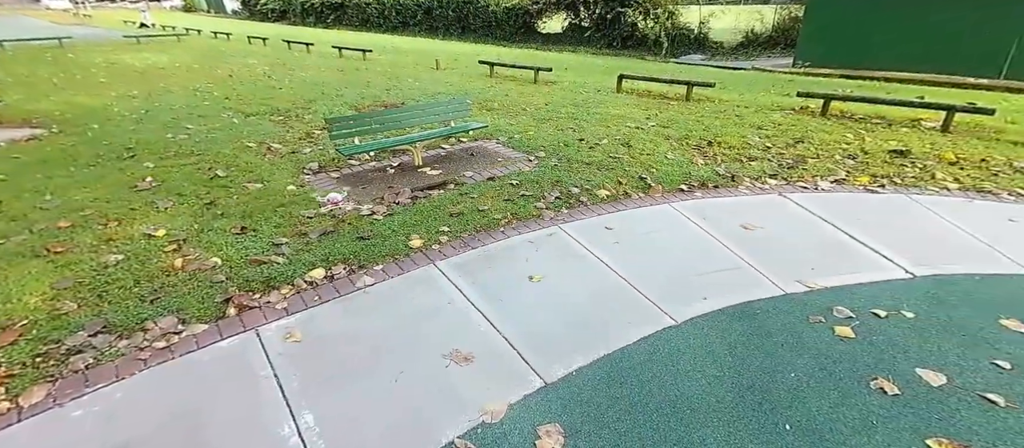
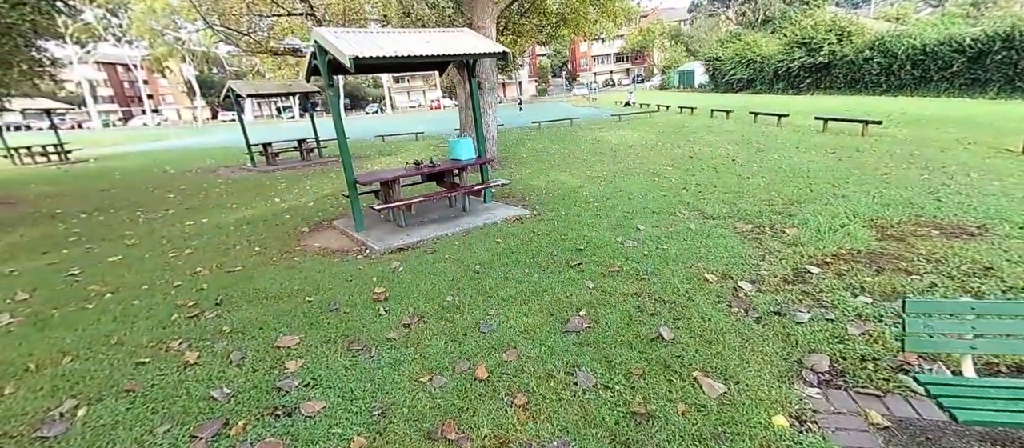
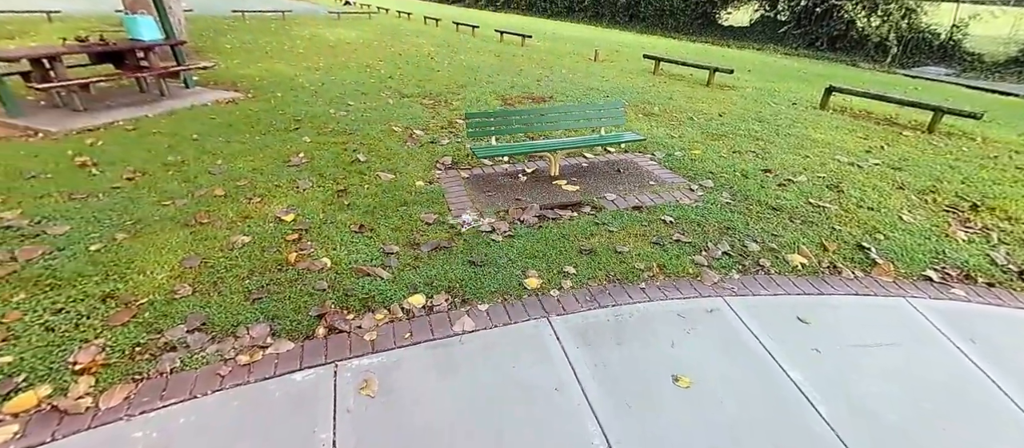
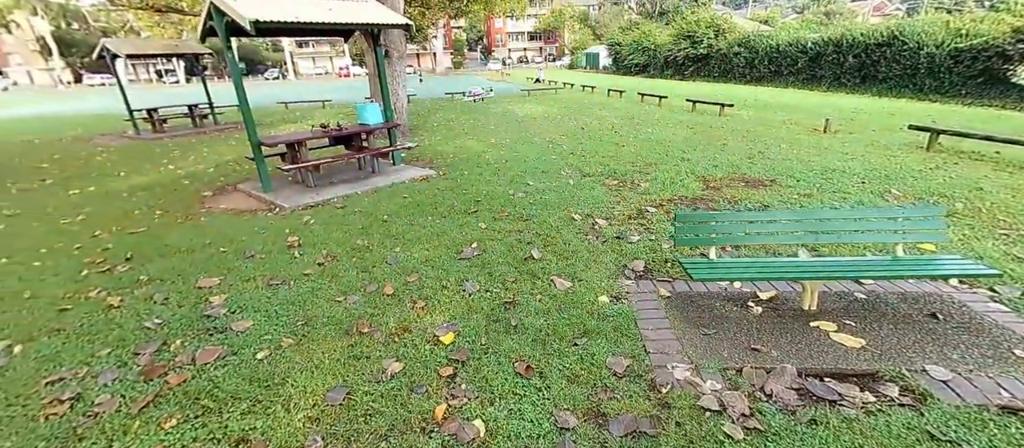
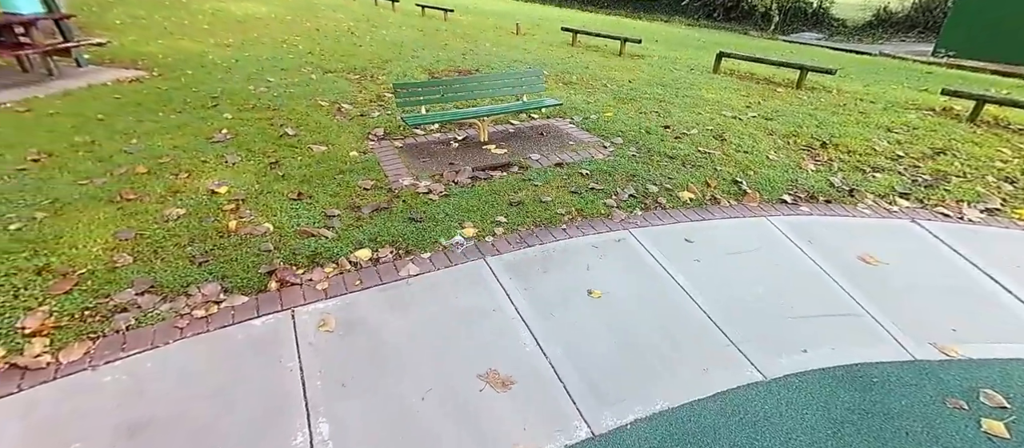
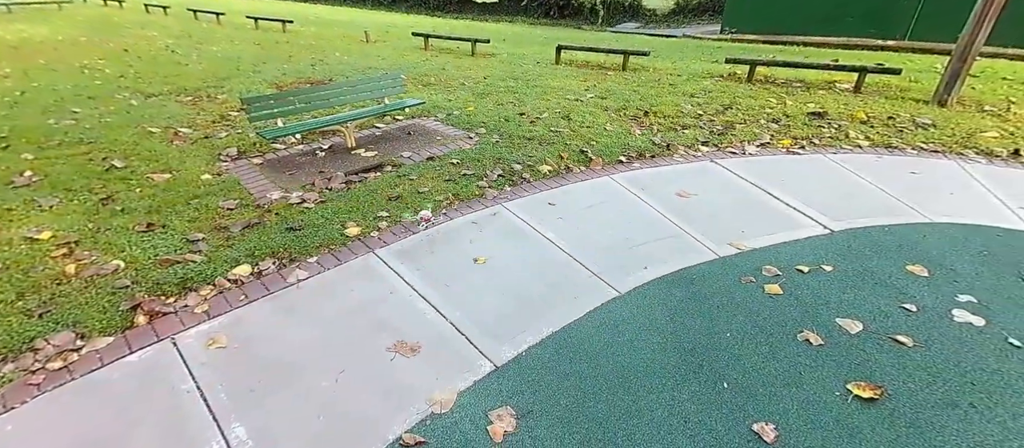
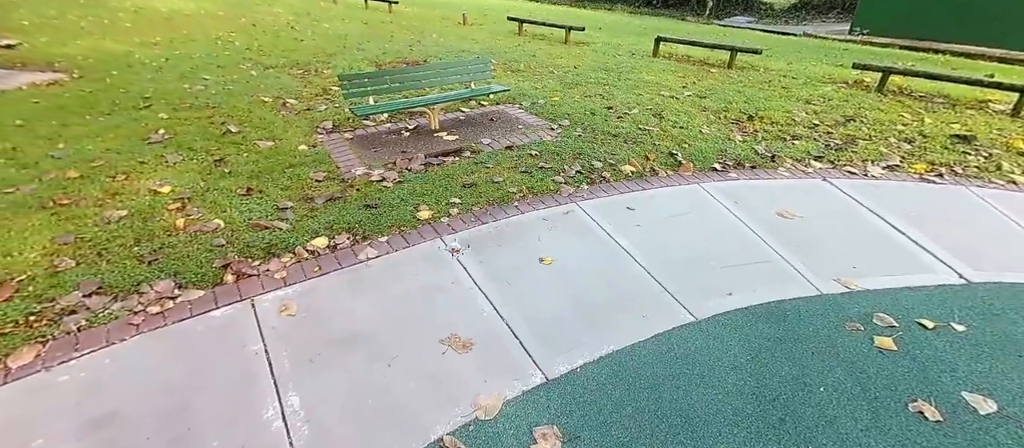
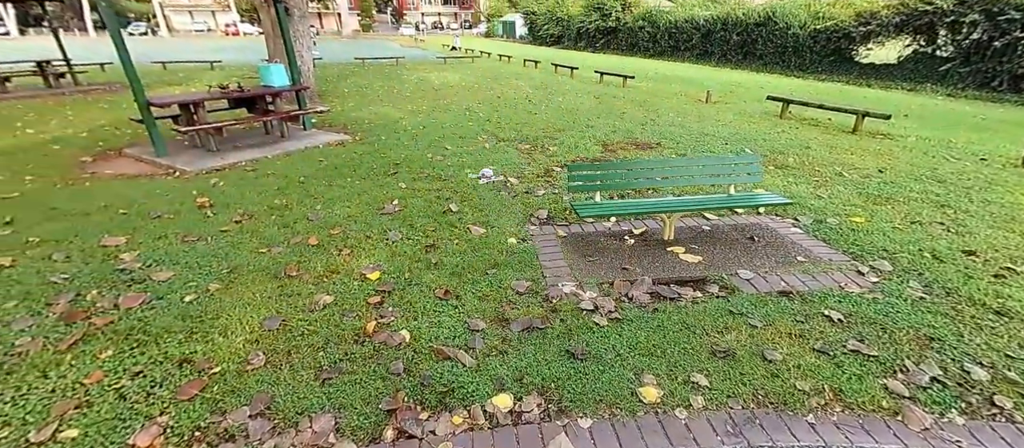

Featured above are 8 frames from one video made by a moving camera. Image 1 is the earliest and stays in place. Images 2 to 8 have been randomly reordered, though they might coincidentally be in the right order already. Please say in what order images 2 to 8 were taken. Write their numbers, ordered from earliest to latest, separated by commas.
6, 7, 5, 3, 8, 4, 2
